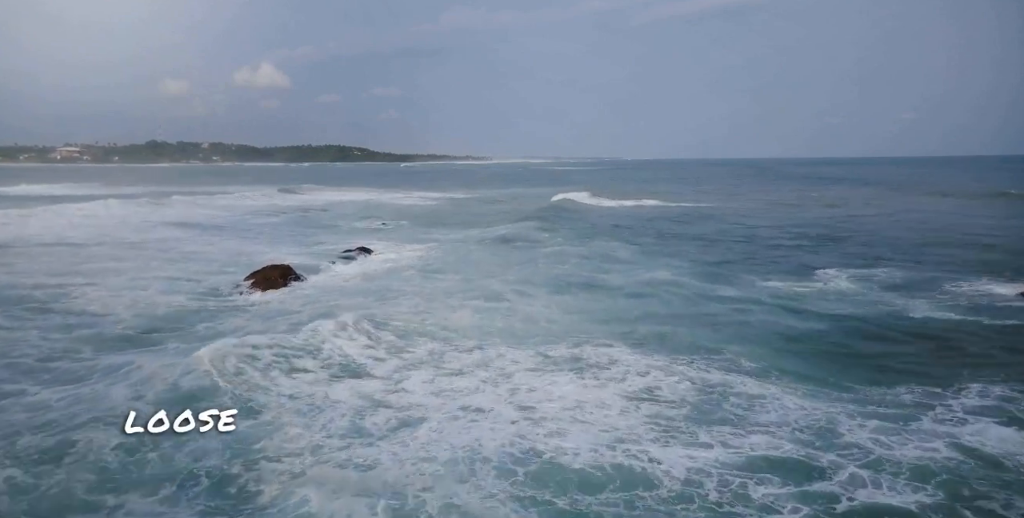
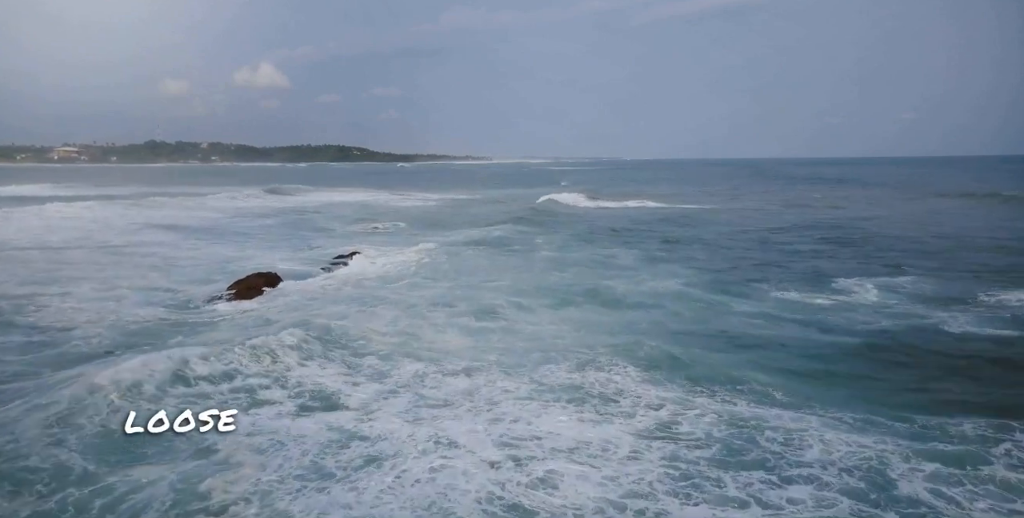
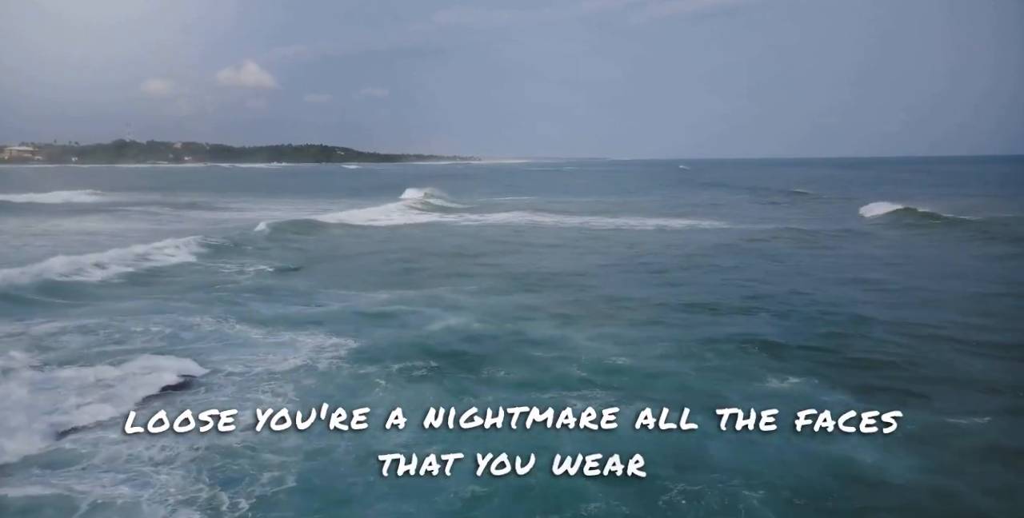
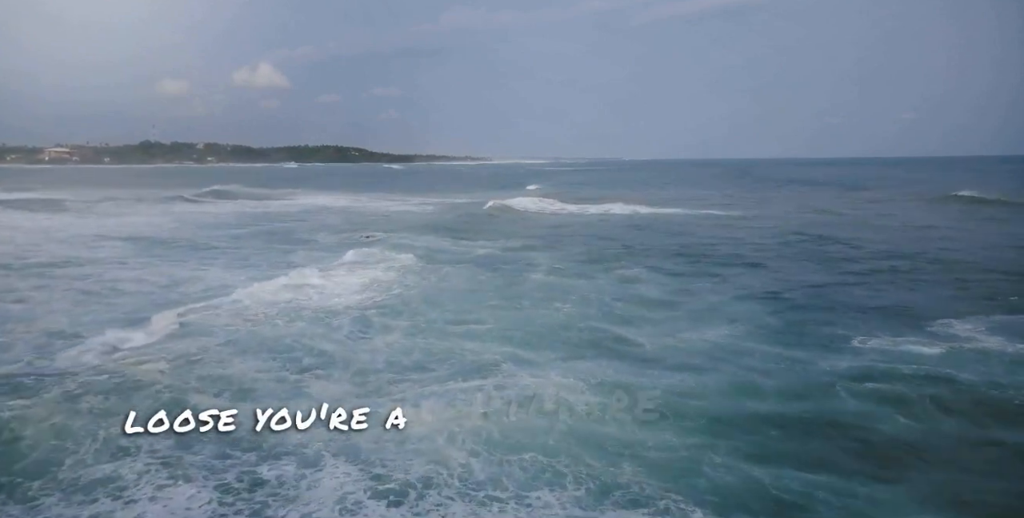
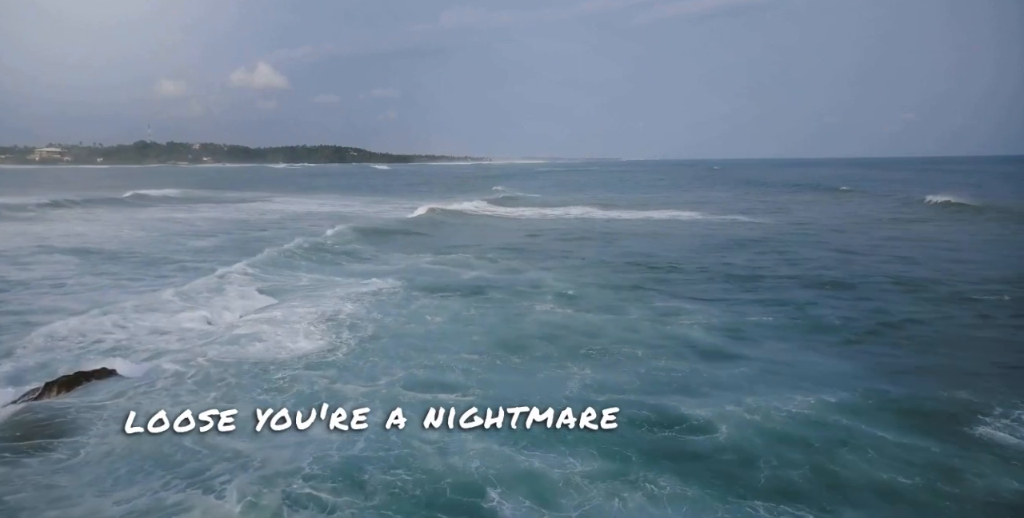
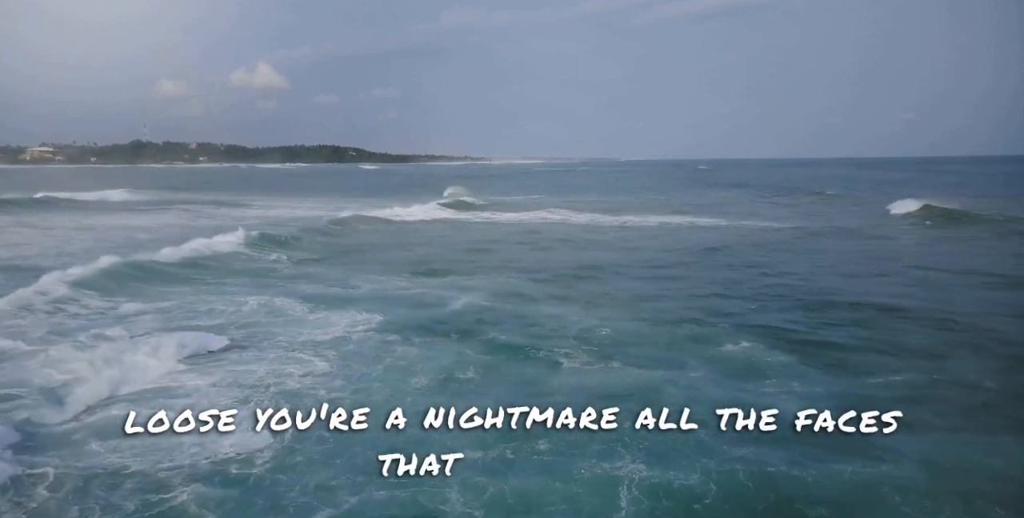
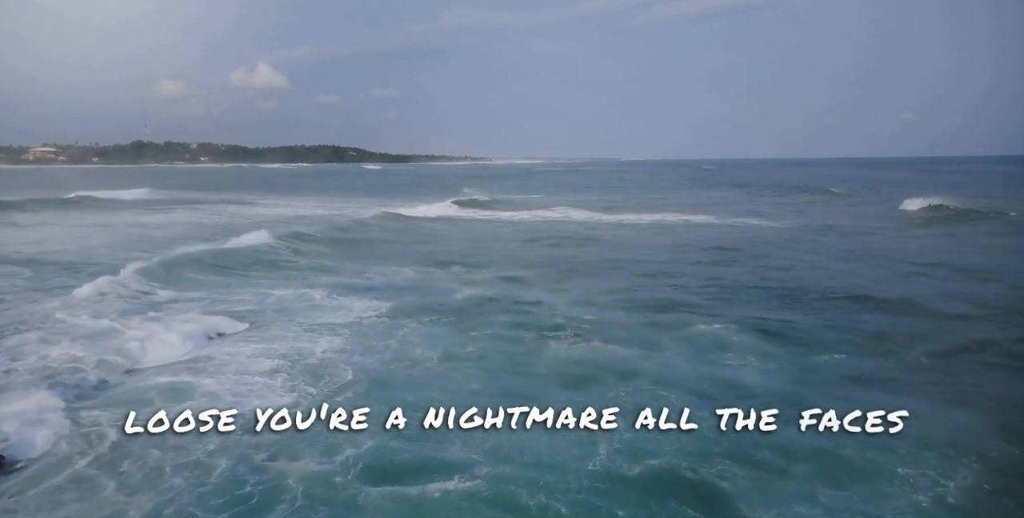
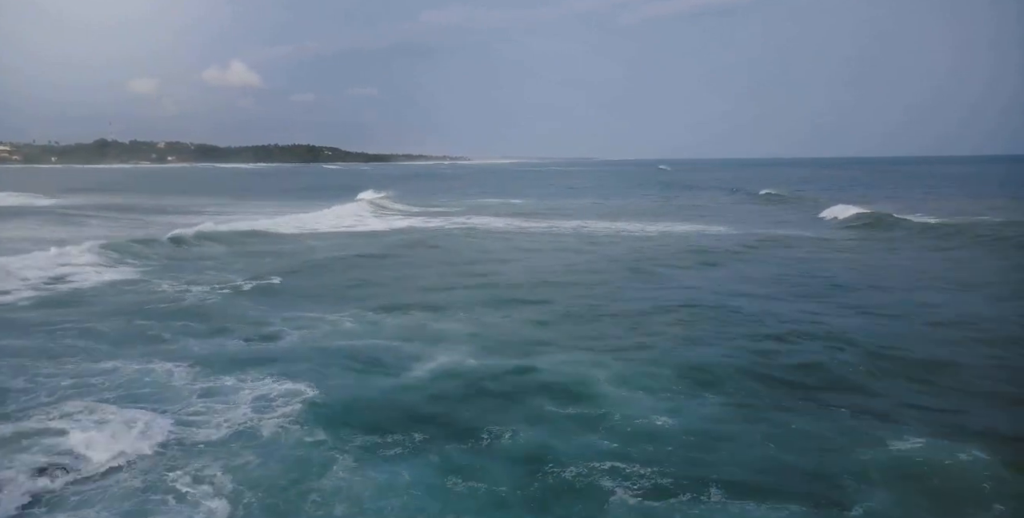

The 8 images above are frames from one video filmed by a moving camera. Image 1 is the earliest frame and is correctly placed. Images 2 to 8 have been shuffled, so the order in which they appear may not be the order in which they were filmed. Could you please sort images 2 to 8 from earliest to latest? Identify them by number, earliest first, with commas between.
2, 4, 5, 7, 6, 3, 8
